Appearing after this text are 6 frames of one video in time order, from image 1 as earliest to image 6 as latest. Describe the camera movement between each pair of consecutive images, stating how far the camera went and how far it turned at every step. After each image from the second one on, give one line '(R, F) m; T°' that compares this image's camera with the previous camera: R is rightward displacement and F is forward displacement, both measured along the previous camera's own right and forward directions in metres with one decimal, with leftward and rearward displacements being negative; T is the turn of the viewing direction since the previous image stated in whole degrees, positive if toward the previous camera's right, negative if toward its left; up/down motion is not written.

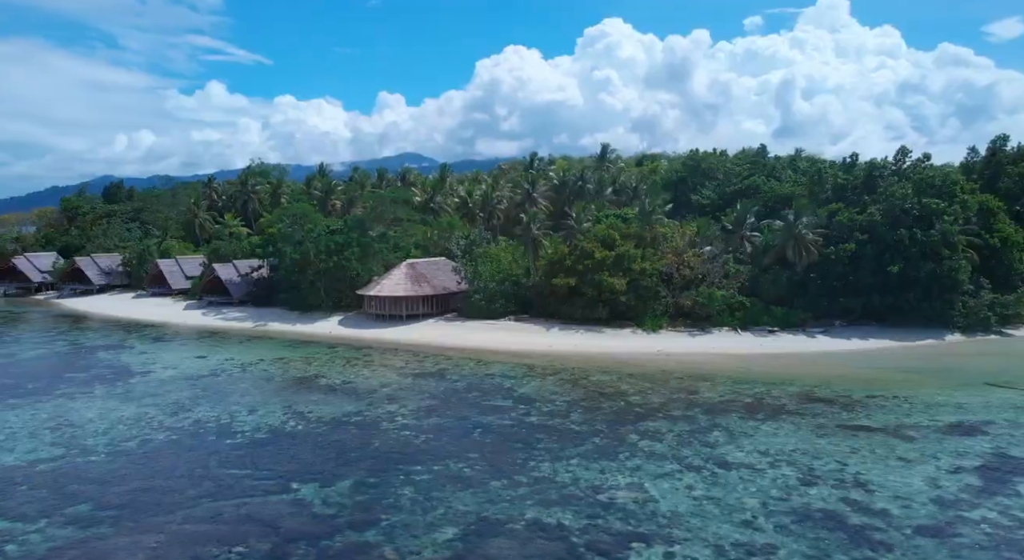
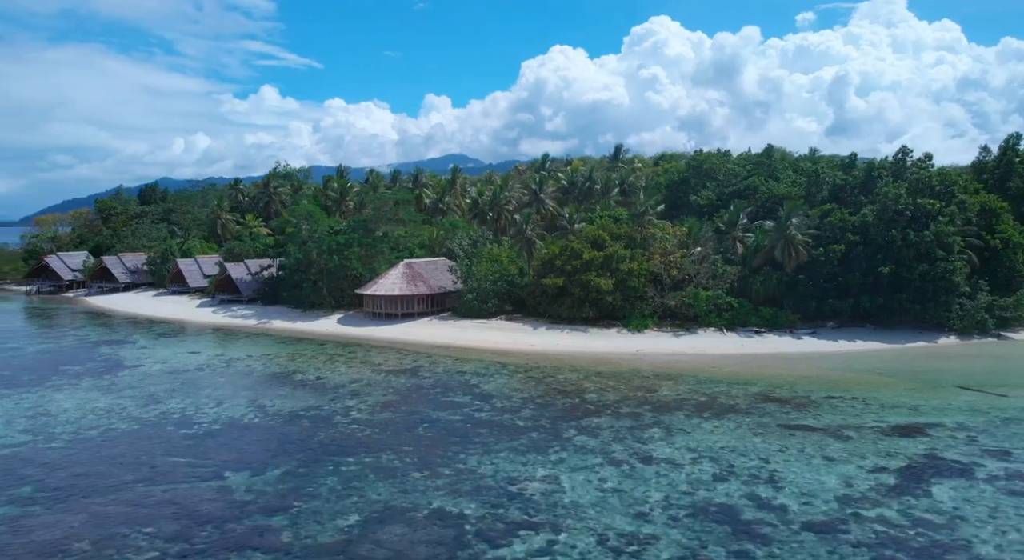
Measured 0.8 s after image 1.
(+2.1, -0.2) m; -2°
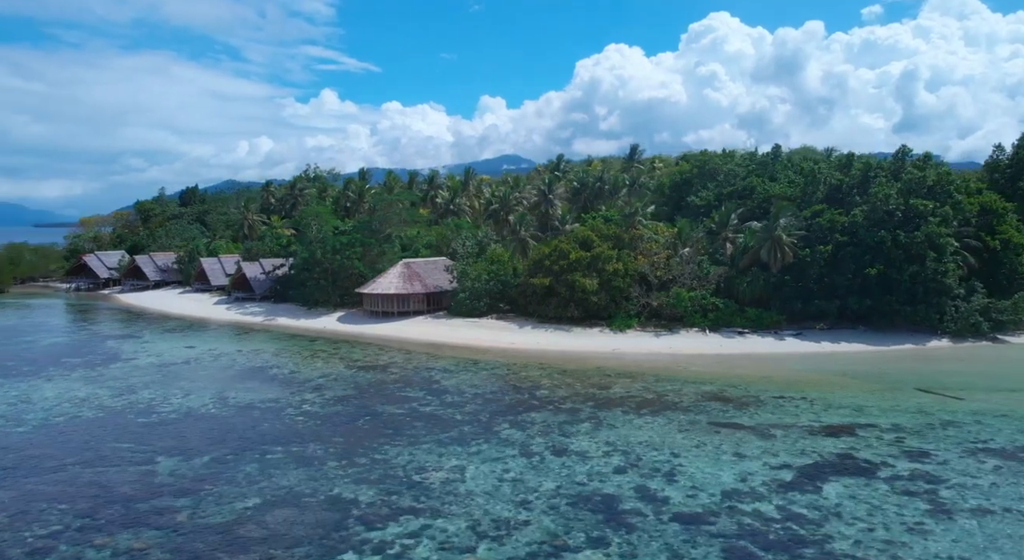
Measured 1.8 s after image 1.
(+2.4, -0.3) m; -3°
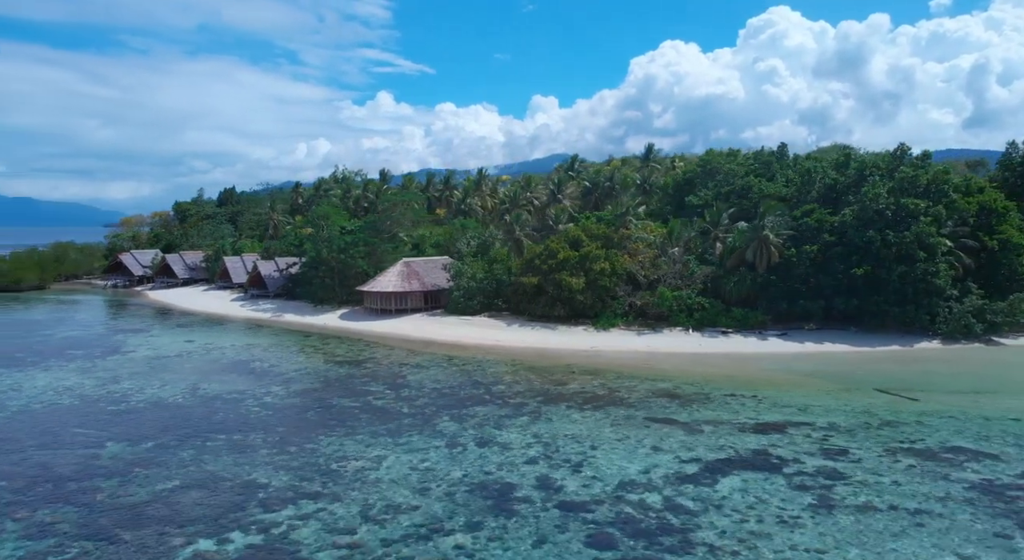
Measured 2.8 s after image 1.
(+2.3, -0.4) m; -3°
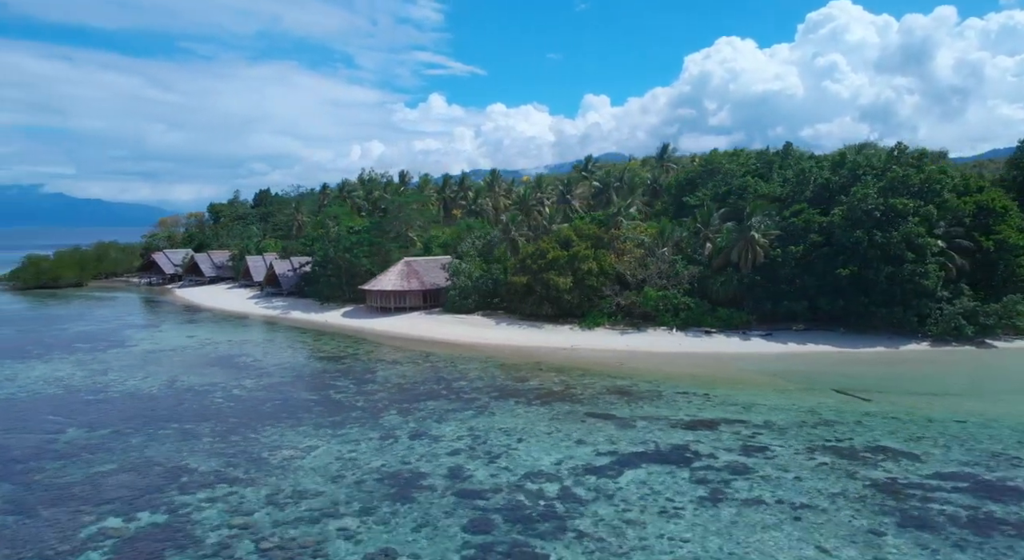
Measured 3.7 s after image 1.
(+2.2, -0.4) m; -3°
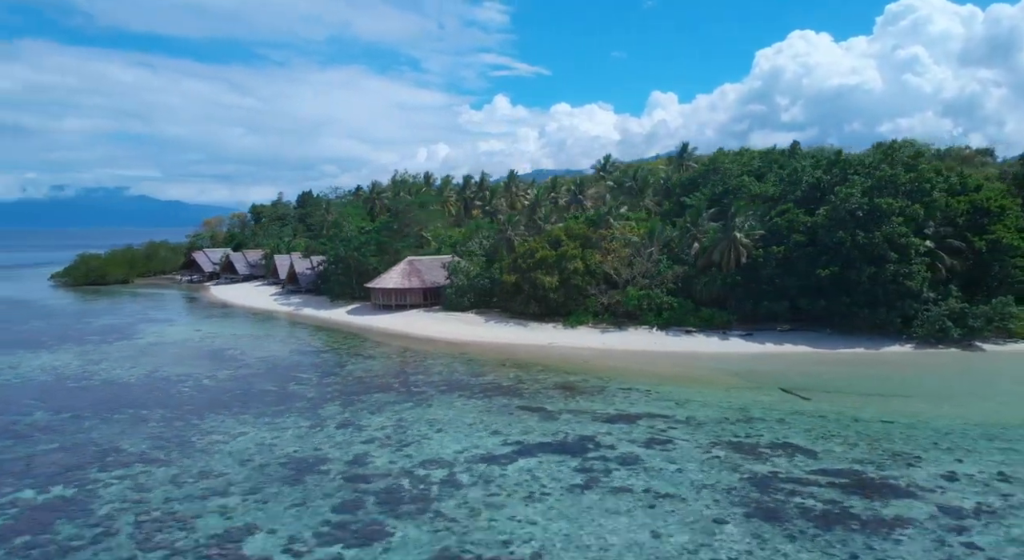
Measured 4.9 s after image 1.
(+2.8, -0.6) m; -3°
